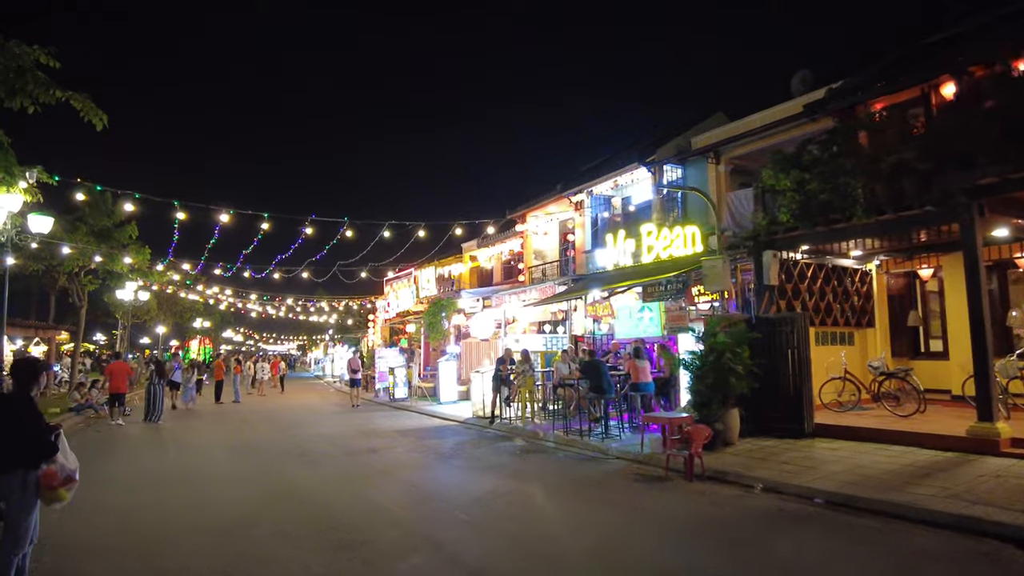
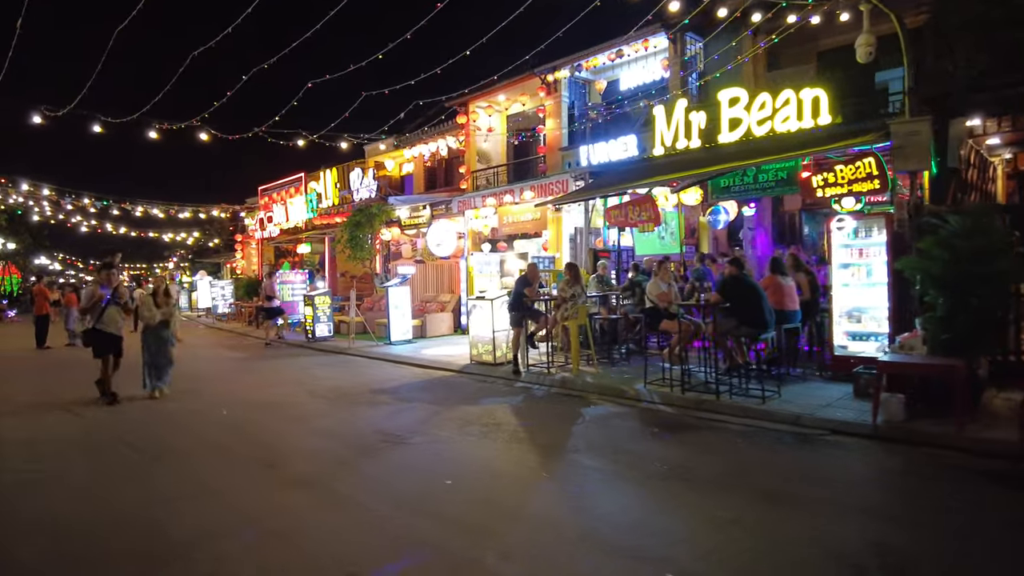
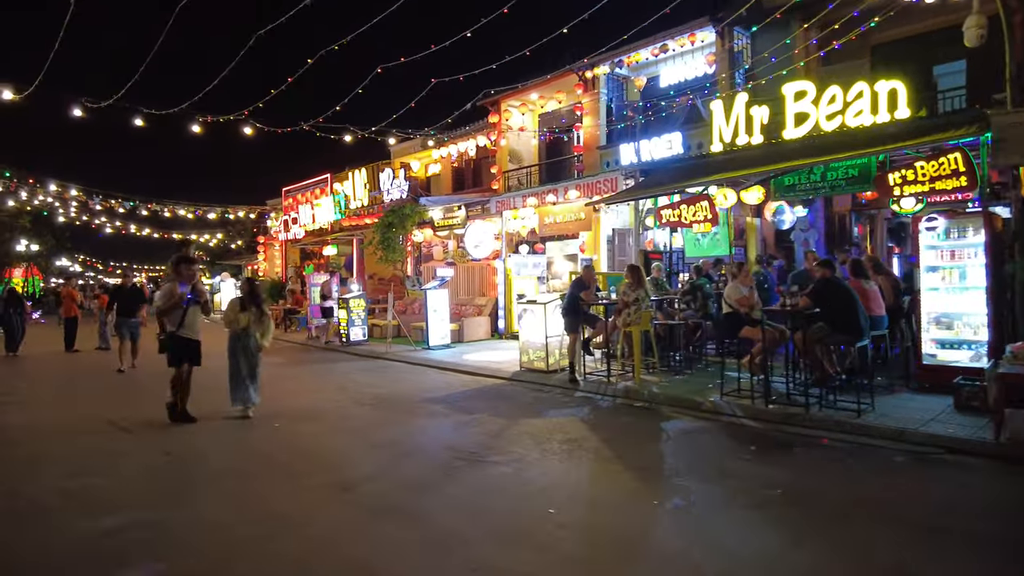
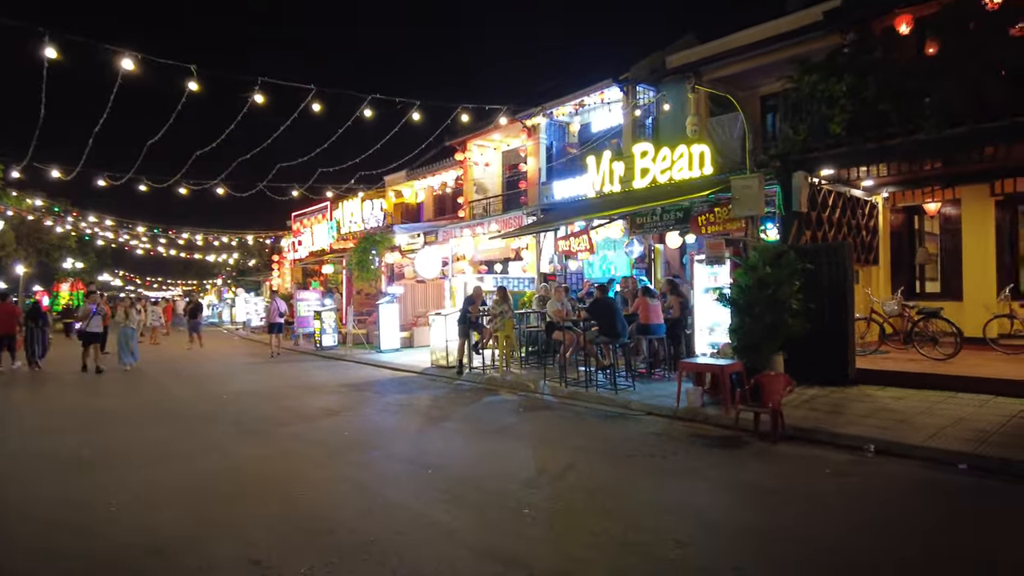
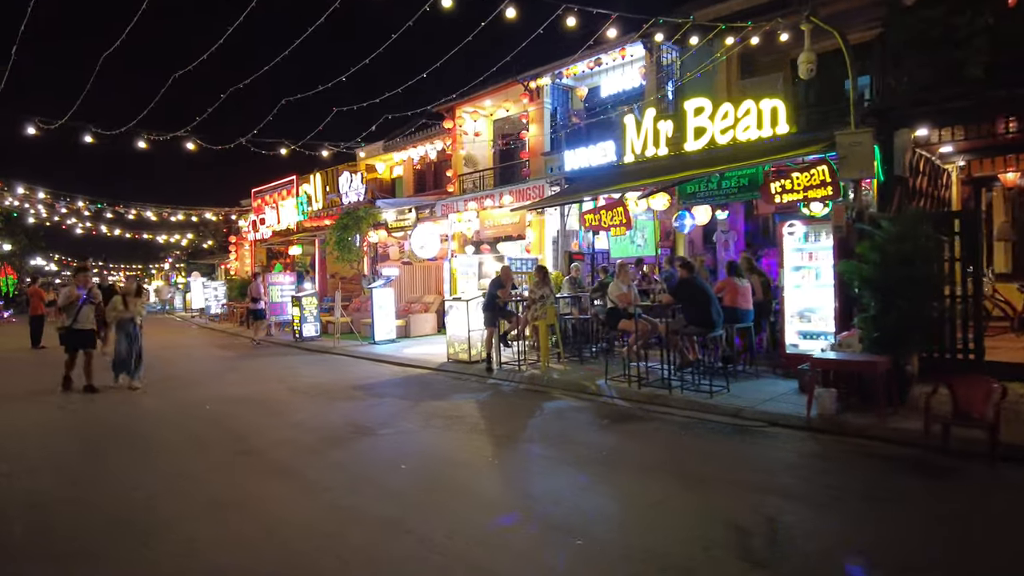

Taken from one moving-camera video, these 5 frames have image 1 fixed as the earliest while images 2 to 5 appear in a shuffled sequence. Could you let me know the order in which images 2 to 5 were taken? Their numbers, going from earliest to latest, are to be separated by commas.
4, 5, 2, 3
